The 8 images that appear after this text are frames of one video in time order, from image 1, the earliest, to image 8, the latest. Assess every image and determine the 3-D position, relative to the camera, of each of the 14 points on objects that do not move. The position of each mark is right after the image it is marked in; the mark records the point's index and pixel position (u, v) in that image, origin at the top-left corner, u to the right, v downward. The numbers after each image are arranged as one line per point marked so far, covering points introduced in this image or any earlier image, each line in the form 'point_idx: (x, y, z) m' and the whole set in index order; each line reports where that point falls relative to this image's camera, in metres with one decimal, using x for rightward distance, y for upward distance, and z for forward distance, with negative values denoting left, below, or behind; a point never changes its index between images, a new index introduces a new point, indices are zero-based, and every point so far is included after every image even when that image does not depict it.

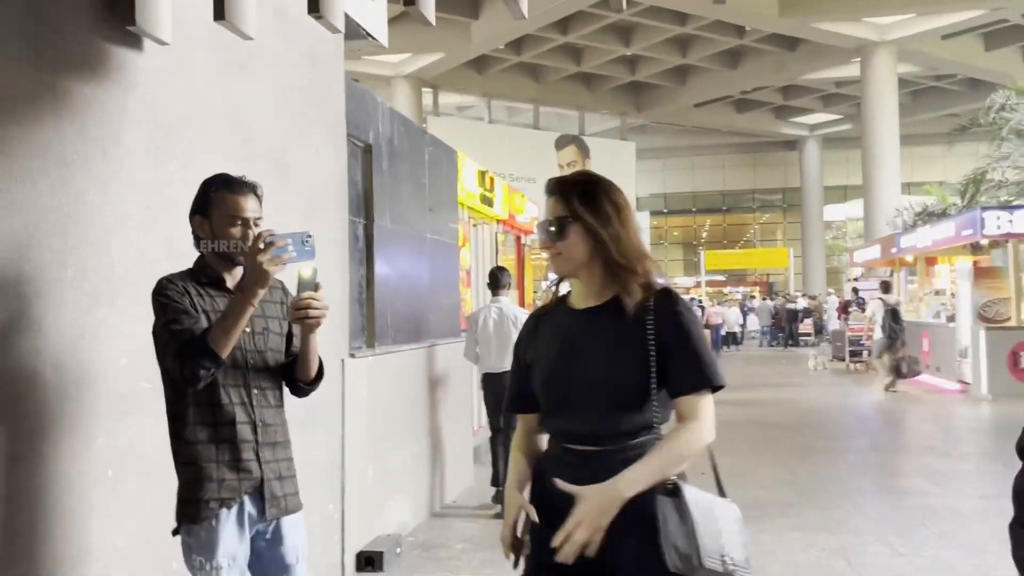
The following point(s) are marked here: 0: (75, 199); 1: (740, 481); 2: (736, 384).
0: (-1.4, +0.3, +2.6) m
1: (+1.9, -1.6, +7.1) m
2: (+3.9, -1.7, +15.0) m
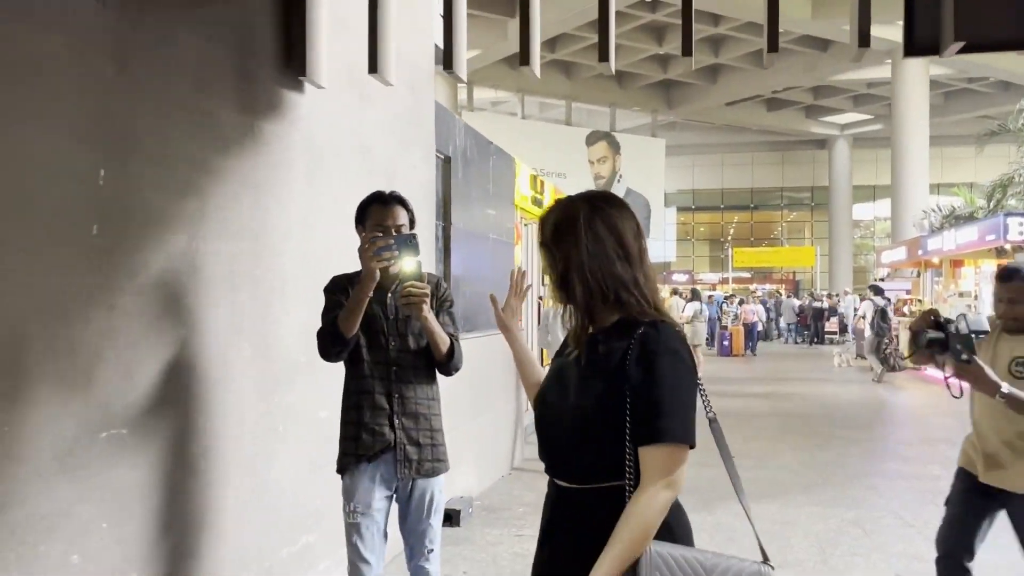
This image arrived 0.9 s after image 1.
0: (-1.0, +0.3, +3.4) m
1: (+2.3, -1.6, +7.8) m
2: (+4.6, -1.6, +15.7) m
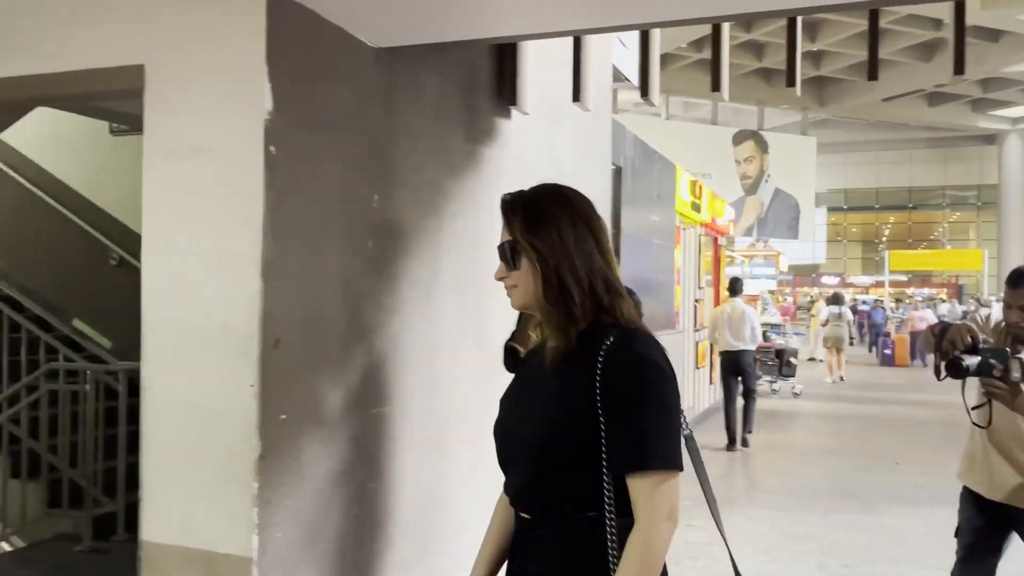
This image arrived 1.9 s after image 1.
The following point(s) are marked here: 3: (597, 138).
0: (-0.1, +0.3, +3.9) m
1: (+3.8, -1.7, +7.7) m
2: (+7.3, -1.7, +15.1) m
3: (+0.5, +1.0, +5.5) m
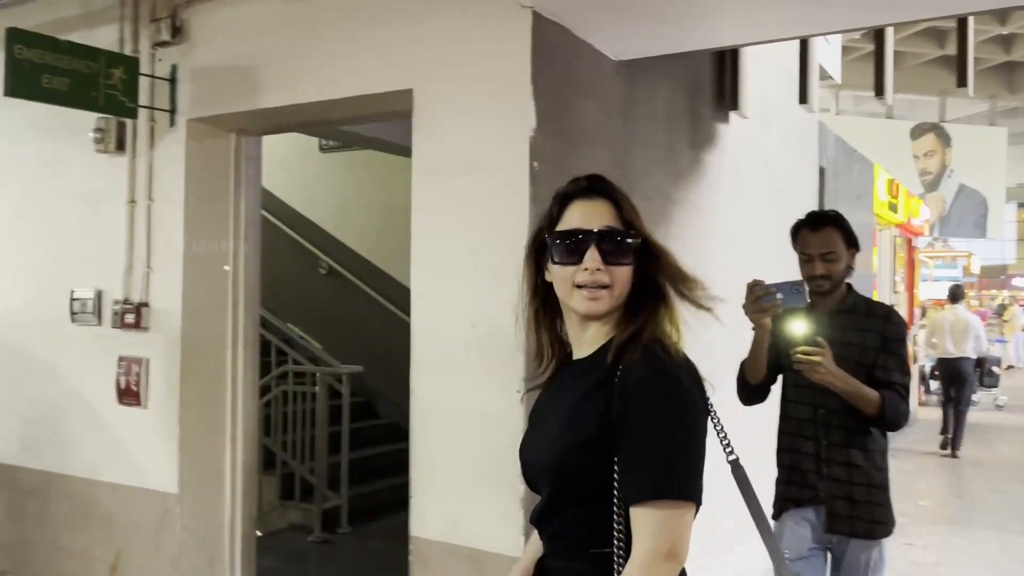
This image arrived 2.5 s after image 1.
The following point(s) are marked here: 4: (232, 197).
0: (+0.9, +0.3, +3.9) m
1: (+5.5, -1.7, +6.9) m
2: (+10.2, -1.8, +13.6) m
3: (+1.8, +0.9, +5.3) m
4: (-1.1, +0.4, +3.4) m
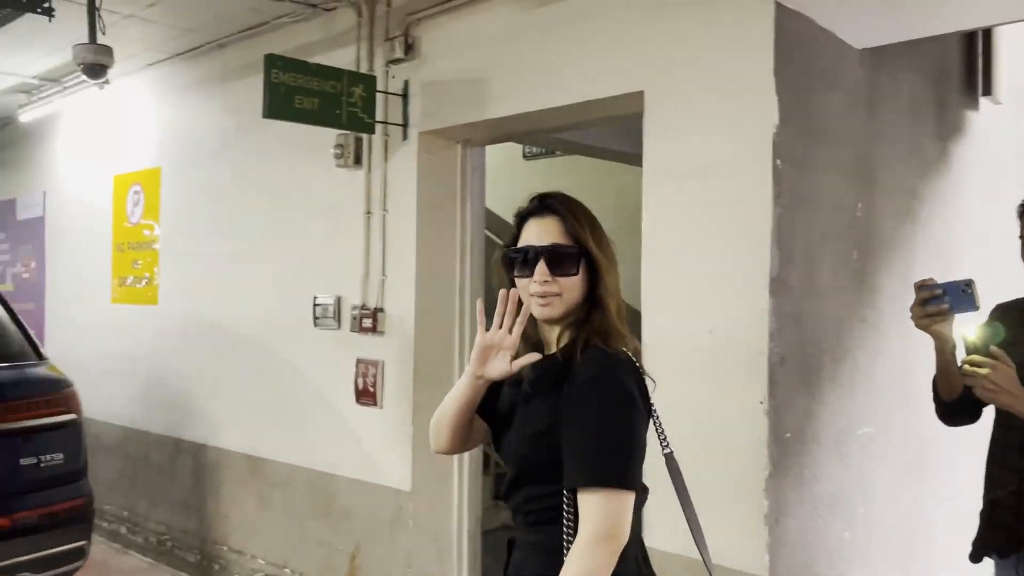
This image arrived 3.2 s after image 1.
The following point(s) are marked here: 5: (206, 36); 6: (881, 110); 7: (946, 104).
0: (+1.8, +0.2, +3.6) m
1: (+7.0, -1.7, +5.5) m
2: (+13.0, -1.8, +11.0) m
3: (+3.1, +0.9, +4.7) m
4: (-0.2, +0.3, +3.5) m
5: (-1.5, +1.2, +4.1) m
6: (+1.3, +0.6, +3.0) m
7: (+1.8, +0.8, +3.5) m
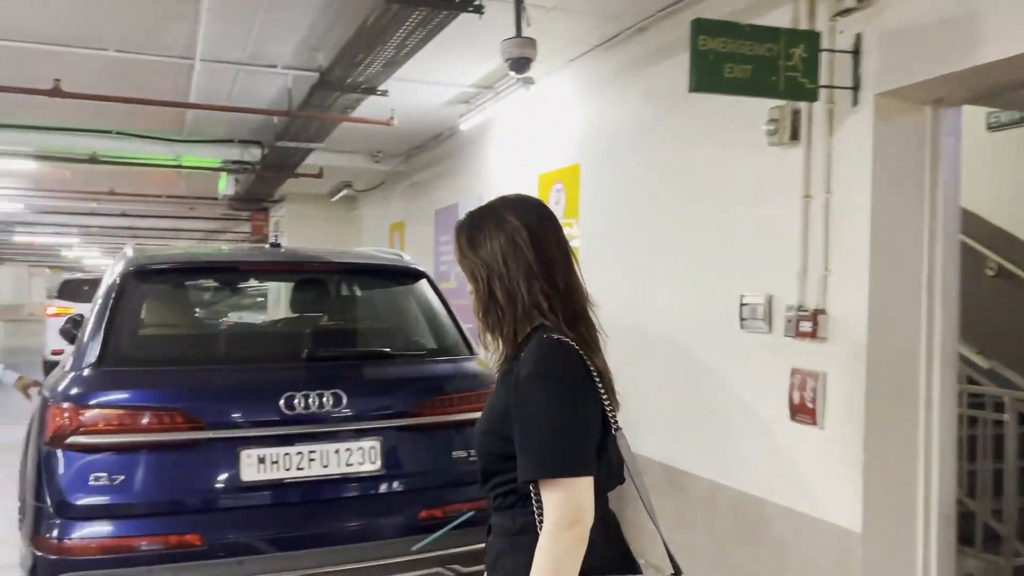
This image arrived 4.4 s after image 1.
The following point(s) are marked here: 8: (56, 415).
0: (+3.2, +0.2, +1.9) m
1: (+8.7, -1.7, +1.3) m
2: (+16.6, -1.8, +3.5) m
3: (+4.9, +0.9, +2.4) m
4: (+1.3, +0.3, +2.8) m
5: (+0.5, +1.2, +3.9) m
6: (+2.5, +0.6, +1.7) m
7: (+3.1, +0.8, +1.9) m
8: (-1.4, -0.4, +2.5) m
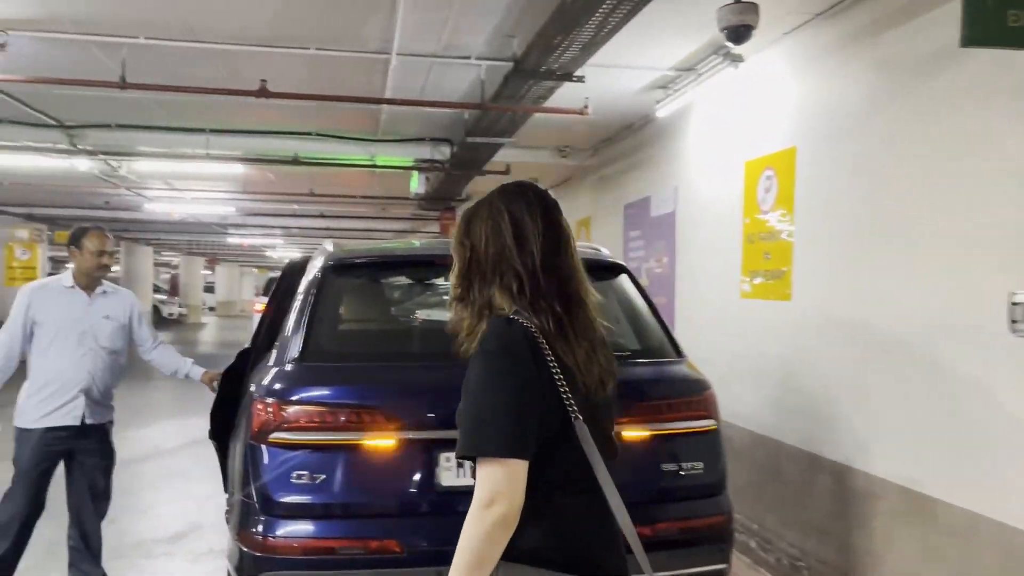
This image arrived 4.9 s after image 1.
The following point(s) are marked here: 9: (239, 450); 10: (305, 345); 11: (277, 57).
0: (+3.6, +0.2, +1.0) m
1: (+8.8, -1.7, -0.8) m
2: (+17.0, -1.8, -0.3) m
3: (+5.3, +0.9, +1.1) m
4: (+2.0, +0.4, +2.2) m
5: (+1.4, +1.2, +3.4) m
6: (+2.9, +0.6, +0.9) m
7: (+3.5, +0.8, +0.9) m
8: (-0.7, -0.4, +2.5) m
9: (-0.9, -0.5, +2.7) m
10: (-0.7, -0.2, +2.7) m
11: (-1.2, +1.2, +4.3) m
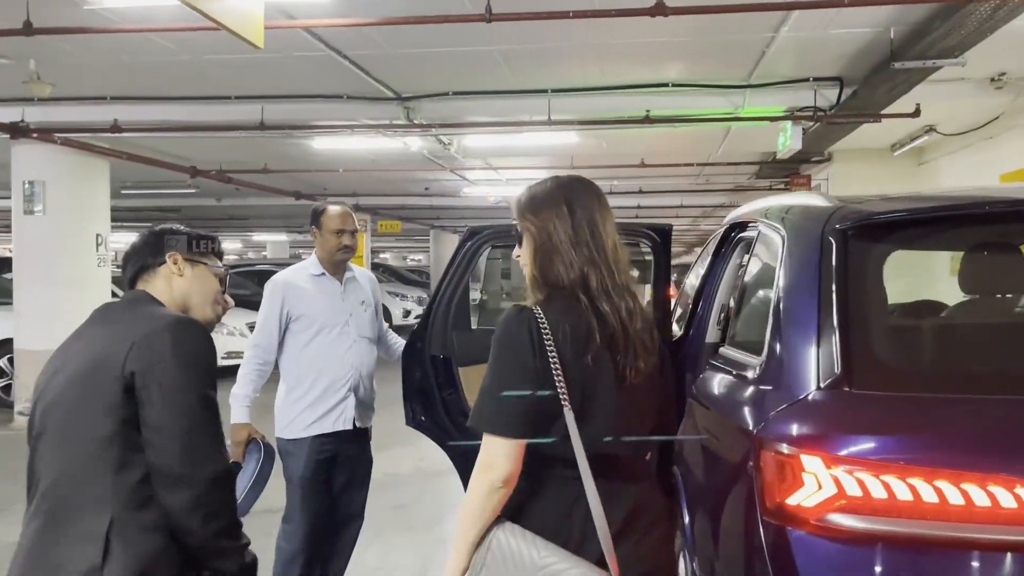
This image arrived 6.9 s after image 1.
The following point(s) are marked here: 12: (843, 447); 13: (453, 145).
0: (+4.1, +0.3, -1.5) m
1: (+8.6, -1.6, -4.7) m
2: (+16.5, -1.7, -6.9) m
3: (+5.8, +1.0, -1.9) m
4: (+2.9, +0.4, +0.2) m
5: (+2.8, +1.3, +1.6) m
6: (+3.4, +0.7, -1.3) m
7: (+4.0, +0.8, -1.5) m
8: (+0.5, -0.3, +1.4) m
9: (+0.4, -0.5, +1.6) m
10: (+0.6, -0.1, +1.6) m
11: (+0.6, +1.2, +3.2) m
12: (+0.6, -0.3, +1.3) m
13: (-0.5, +1.2, +7.2) m
